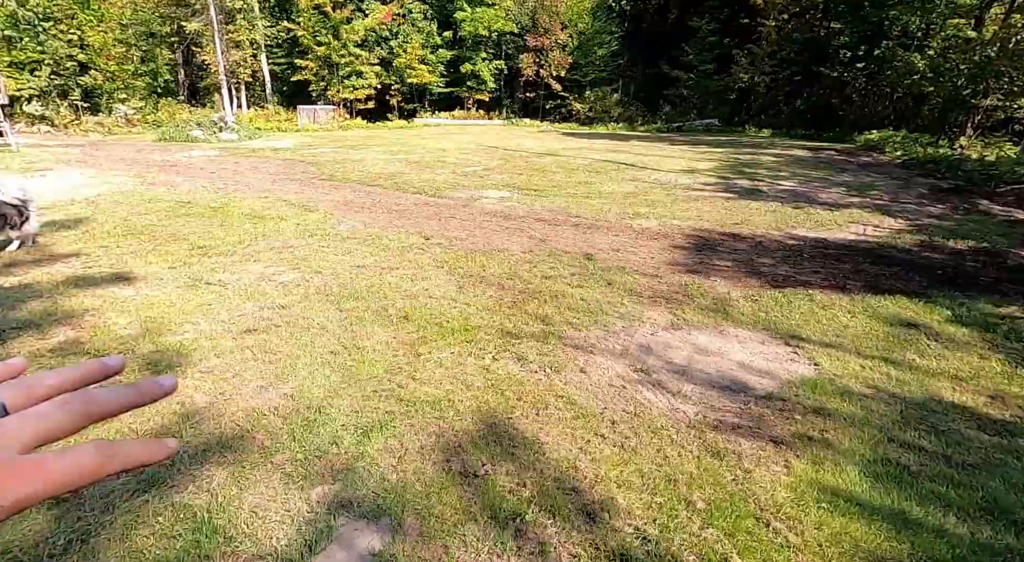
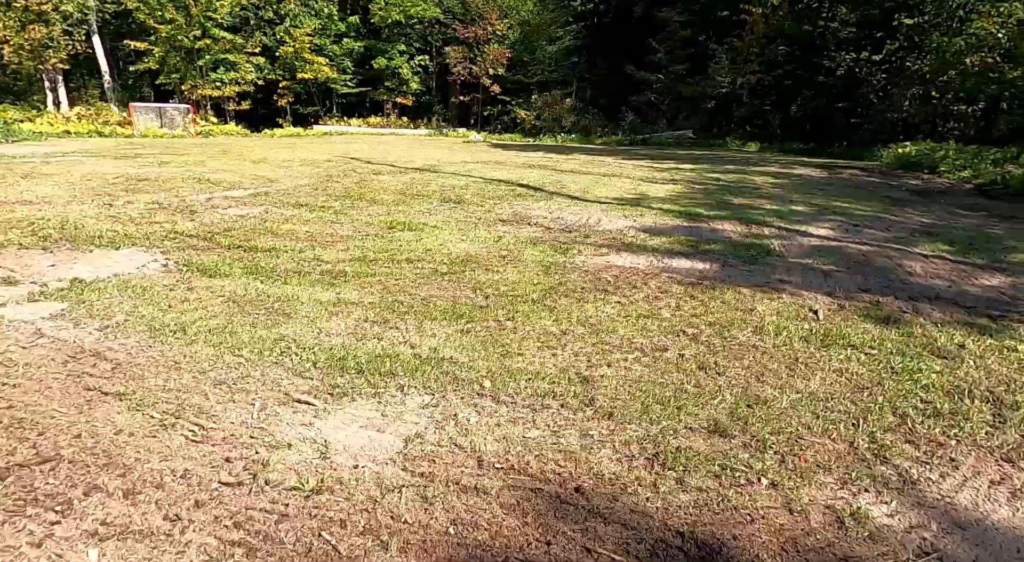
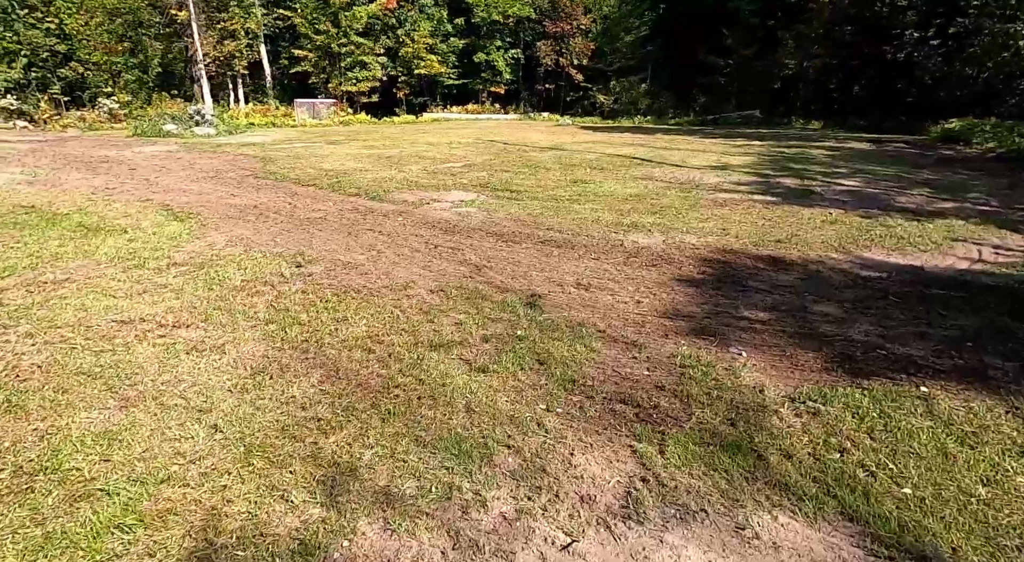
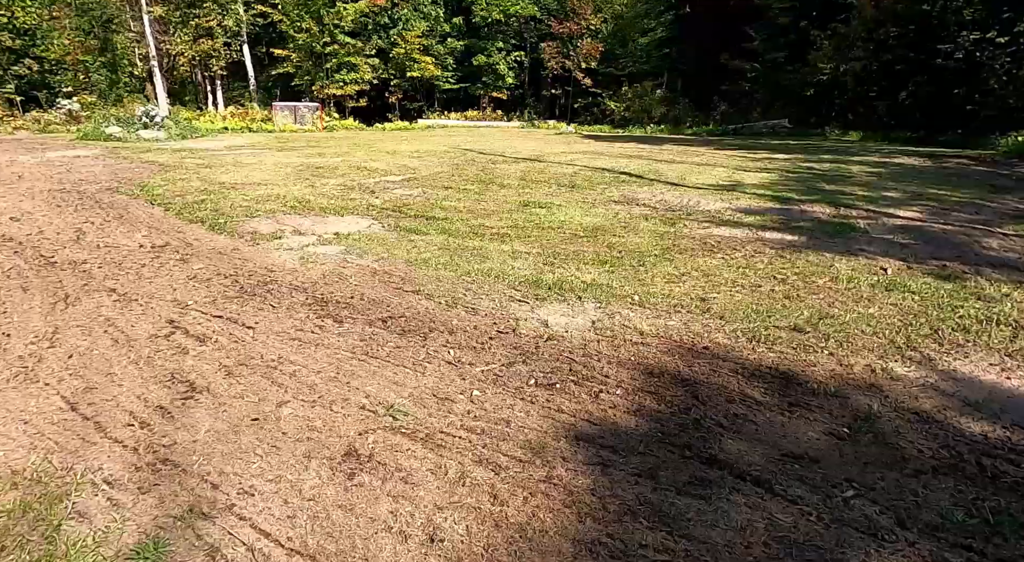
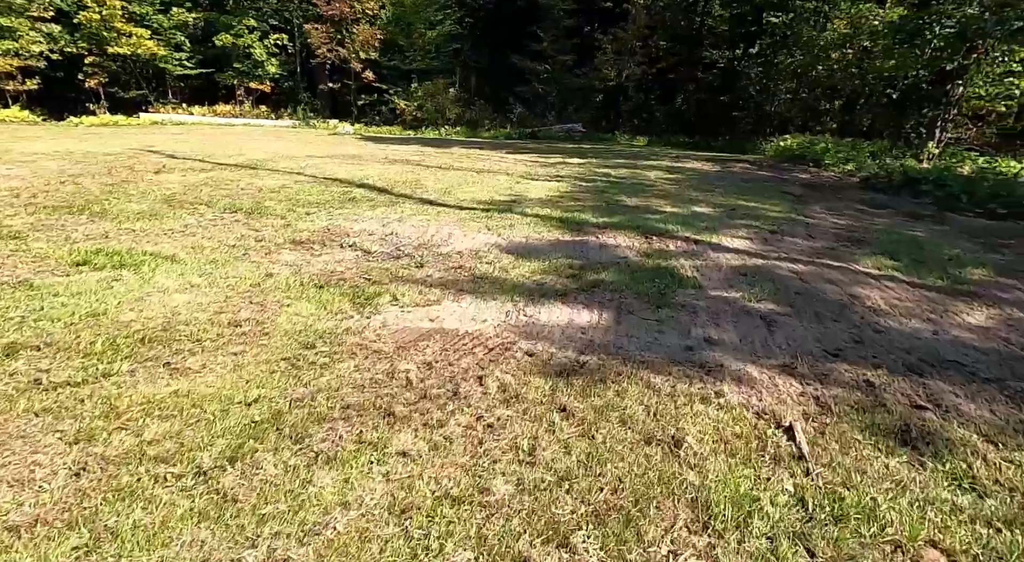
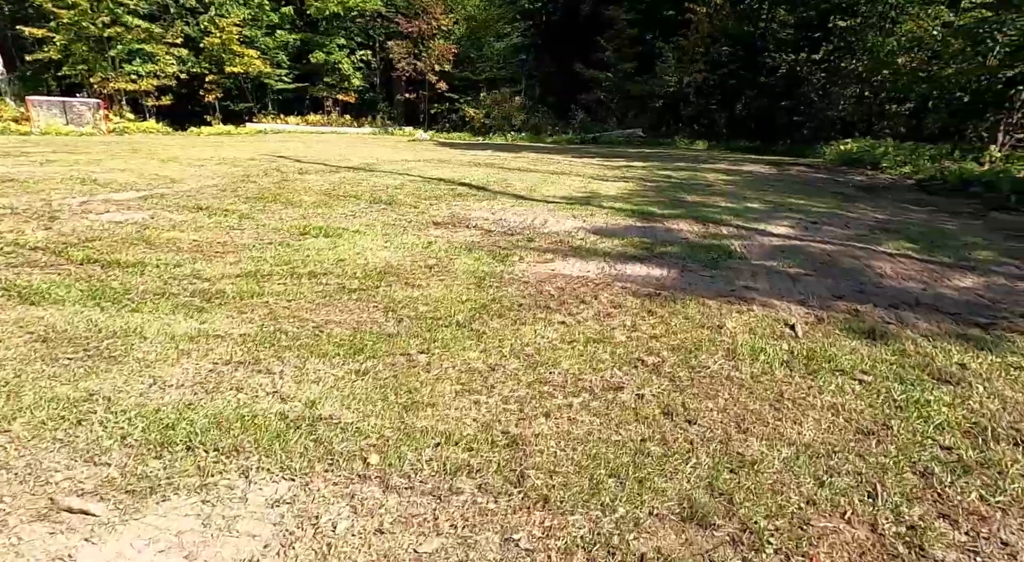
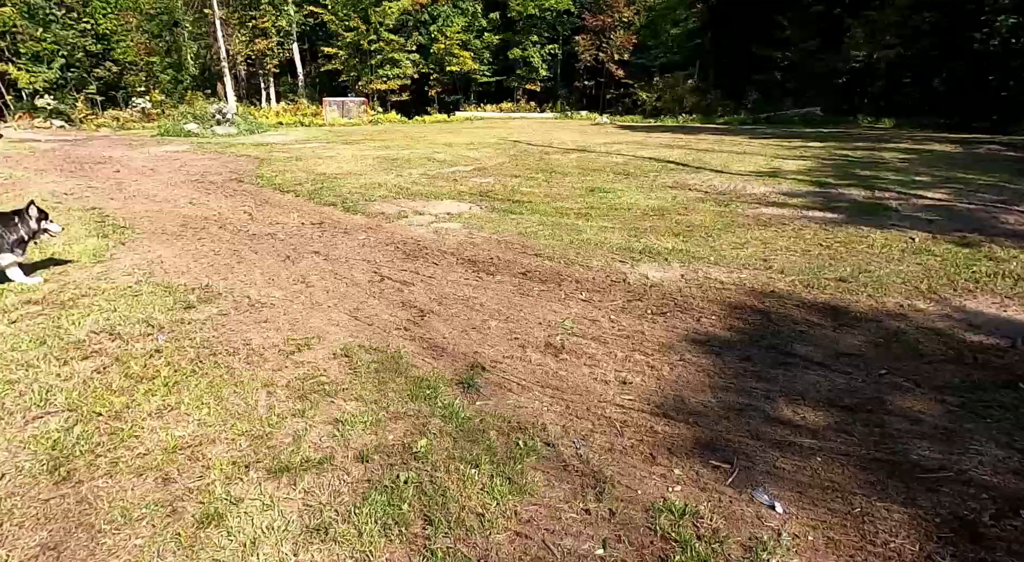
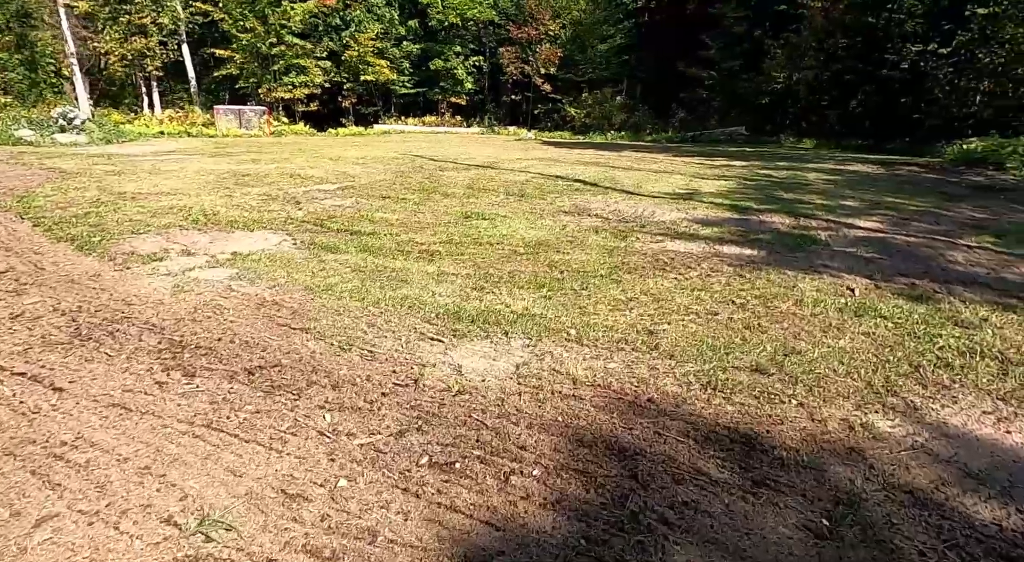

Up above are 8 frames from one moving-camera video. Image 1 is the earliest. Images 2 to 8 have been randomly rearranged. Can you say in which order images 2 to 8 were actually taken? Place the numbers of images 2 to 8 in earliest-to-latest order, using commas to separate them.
3, 7, 4, 8, 2, 6, 5
